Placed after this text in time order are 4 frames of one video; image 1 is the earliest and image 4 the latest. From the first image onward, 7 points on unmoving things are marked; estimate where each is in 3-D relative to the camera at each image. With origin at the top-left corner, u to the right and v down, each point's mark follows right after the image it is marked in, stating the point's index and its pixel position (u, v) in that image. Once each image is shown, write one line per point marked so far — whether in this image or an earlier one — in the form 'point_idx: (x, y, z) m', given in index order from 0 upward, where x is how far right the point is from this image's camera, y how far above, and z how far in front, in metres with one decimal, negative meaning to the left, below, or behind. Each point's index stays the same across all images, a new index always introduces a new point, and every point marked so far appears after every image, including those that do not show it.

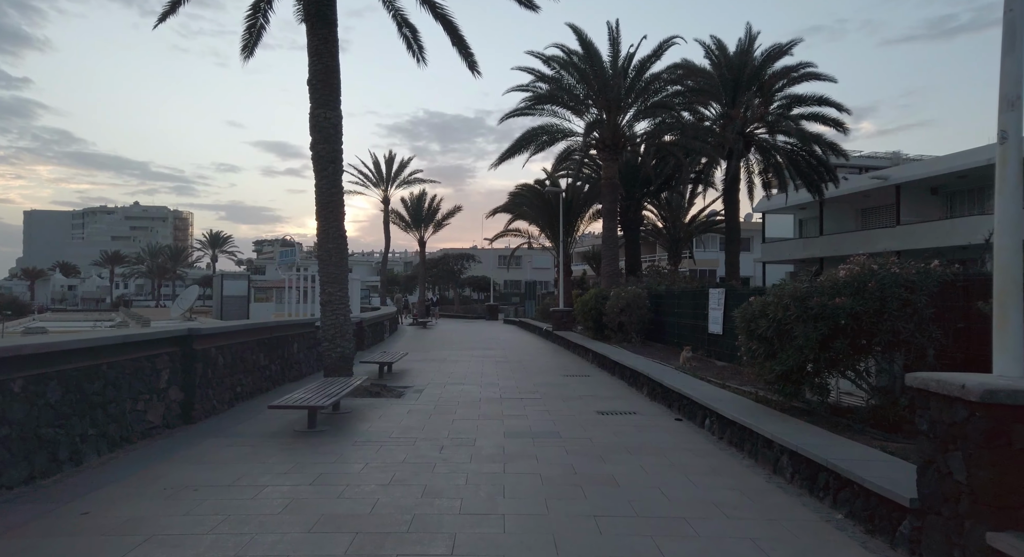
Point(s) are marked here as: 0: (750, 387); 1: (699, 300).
0: (+3.6, -1.6, +9.2) m
1: (+4.6, -0.5, +15.1) m
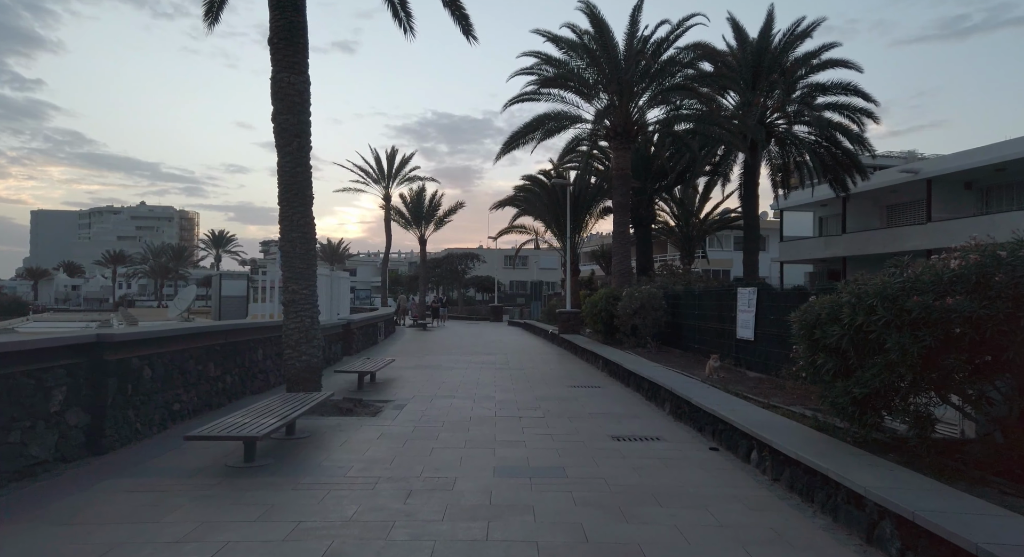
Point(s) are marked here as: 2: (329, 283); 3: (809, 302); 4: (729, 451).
0: (+3.5, -1.6, +7.5) m
1: (+4.6, -0.5, +13.3) m
2: (-5.2, -0.1, +17.4) m
3: (+3.0, -0.2, +6.1) m
4: (+2.5, -2.0, +7.0) m
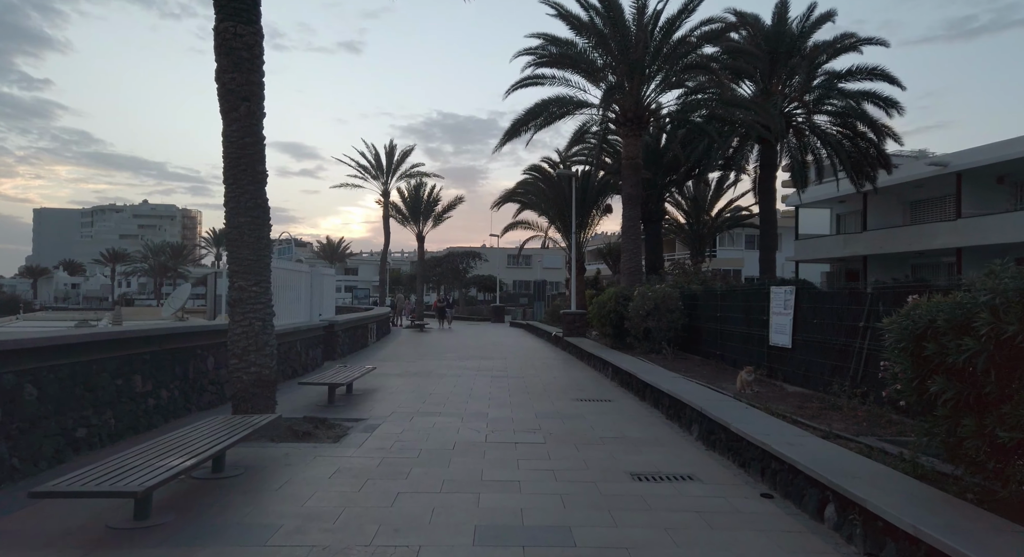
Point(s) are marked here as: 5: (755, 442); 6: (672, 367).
0: (+3.5, -1.5, +5.8) m
1: (+4.6, -0.4, +11.6) m
2: (-5.2, -0.1, +15.8) m
3: (+2.9, -0.2, +4.4) m
4: (+2.4, -1.9, +5.3) m
5: (+2.4, -1.6, +6.0) m
6: (+3.3, -1.8, +12.7) m
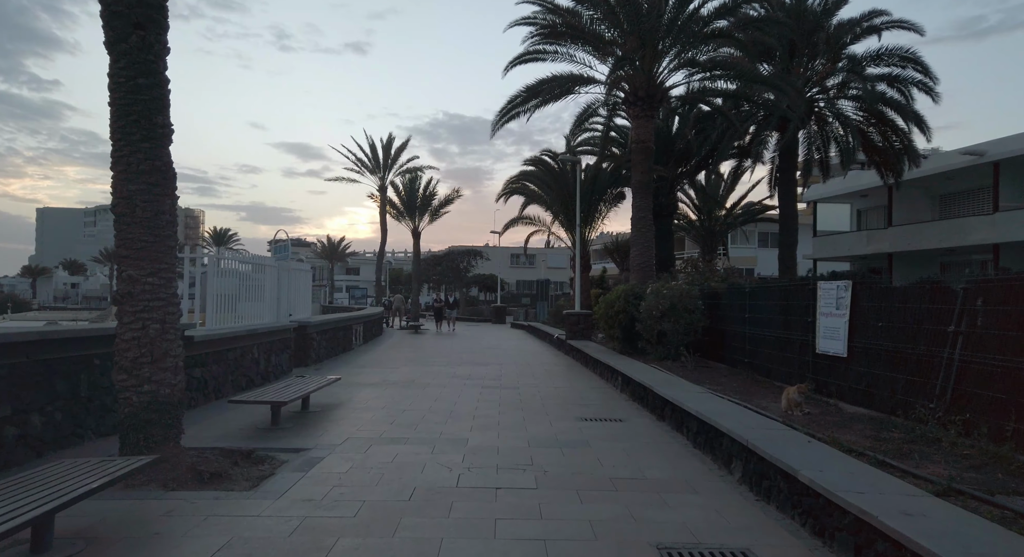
0: (+3.3, -1.4, +3.8) m
1: (+4.5, -0.3, +9.7) m
2: (-5.3, +0.1, +13.9) m
3: (+2.7, -0.1, +2.5) m
4: (+2.2, -1.8, +3.4) m
5: (+2.2, -1.5, +4.1) m
6: (+3.2, -1.7, +10.7) m
